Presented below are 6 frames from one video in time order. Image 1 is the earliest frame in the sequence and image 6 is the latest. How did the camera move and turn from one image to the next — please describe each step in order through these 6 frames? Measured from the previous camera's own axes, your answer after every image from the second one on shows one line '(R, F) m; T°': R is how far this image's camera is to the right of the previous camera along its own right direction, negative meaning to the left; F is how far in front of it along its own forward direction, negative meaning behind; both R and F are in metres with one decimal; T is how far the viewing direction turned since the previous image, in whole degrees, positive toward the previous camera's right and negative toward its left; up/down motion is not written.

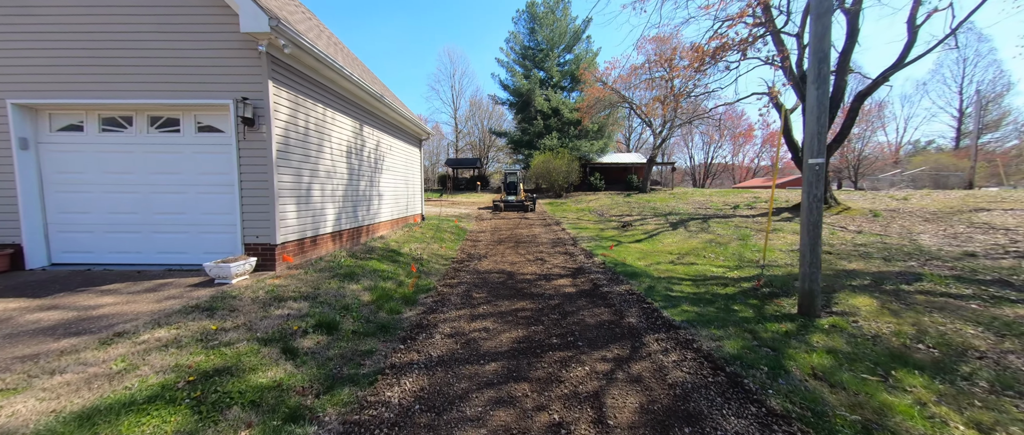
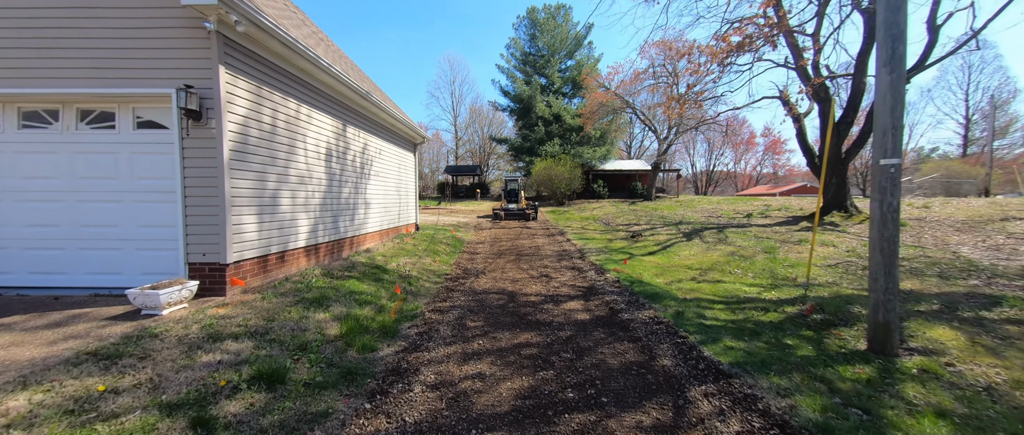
(0.0, +0.8) m; 0°
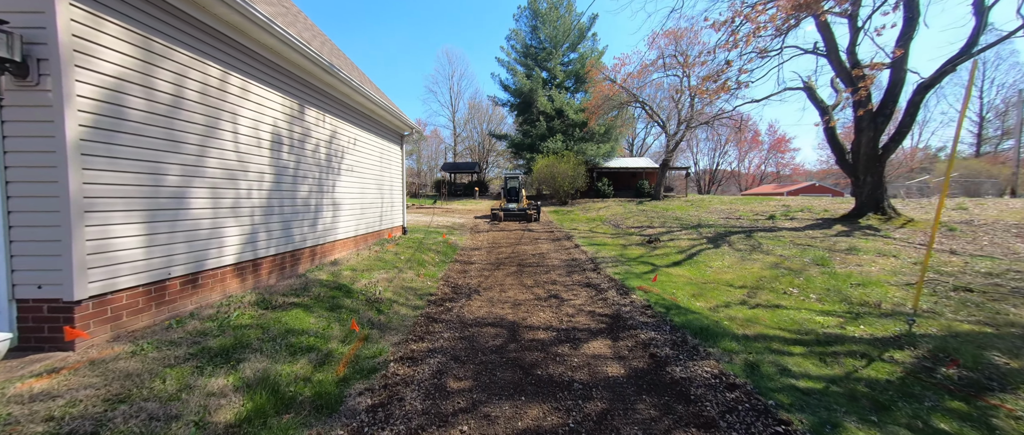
(0.0, +1.4) m; 0°
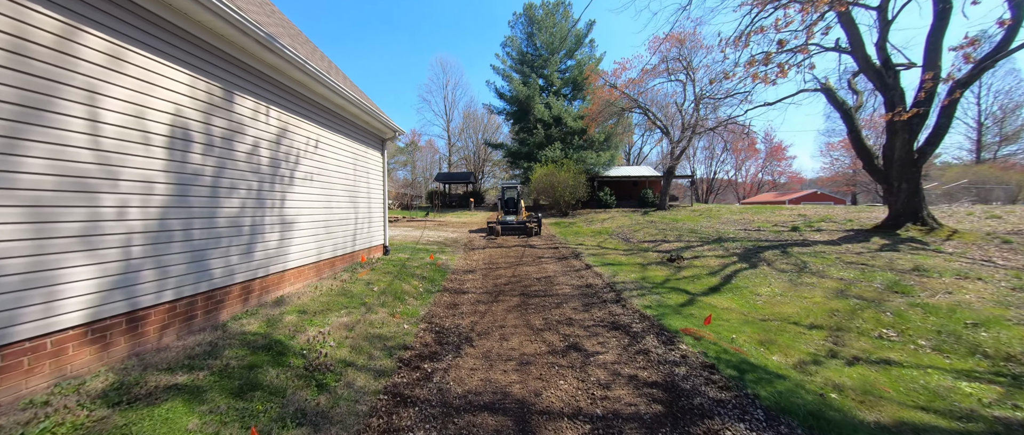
(-0.1, +1.4) m; +1°
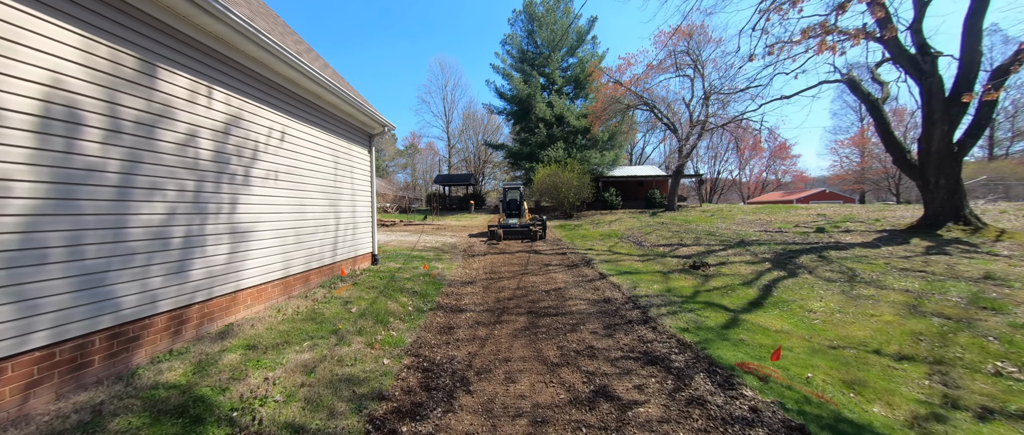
(-0.1, +0.9) m; 0°
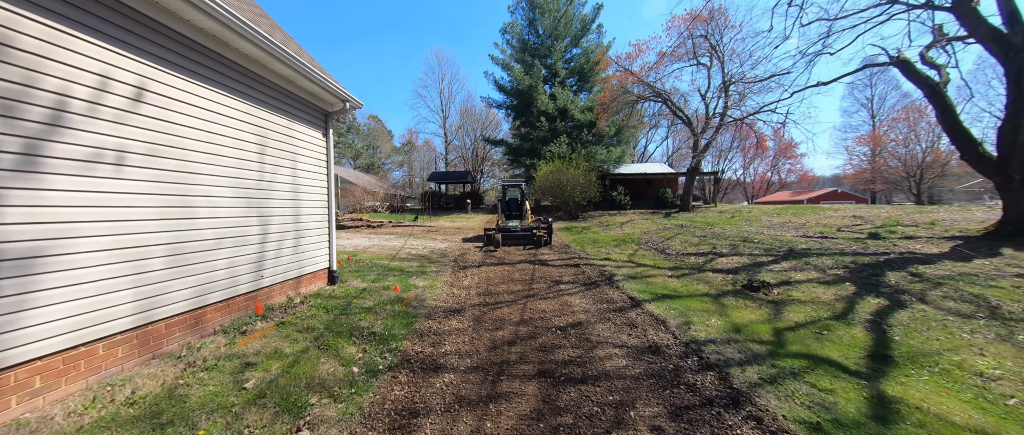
(0.0, +1.8) m; 0°
